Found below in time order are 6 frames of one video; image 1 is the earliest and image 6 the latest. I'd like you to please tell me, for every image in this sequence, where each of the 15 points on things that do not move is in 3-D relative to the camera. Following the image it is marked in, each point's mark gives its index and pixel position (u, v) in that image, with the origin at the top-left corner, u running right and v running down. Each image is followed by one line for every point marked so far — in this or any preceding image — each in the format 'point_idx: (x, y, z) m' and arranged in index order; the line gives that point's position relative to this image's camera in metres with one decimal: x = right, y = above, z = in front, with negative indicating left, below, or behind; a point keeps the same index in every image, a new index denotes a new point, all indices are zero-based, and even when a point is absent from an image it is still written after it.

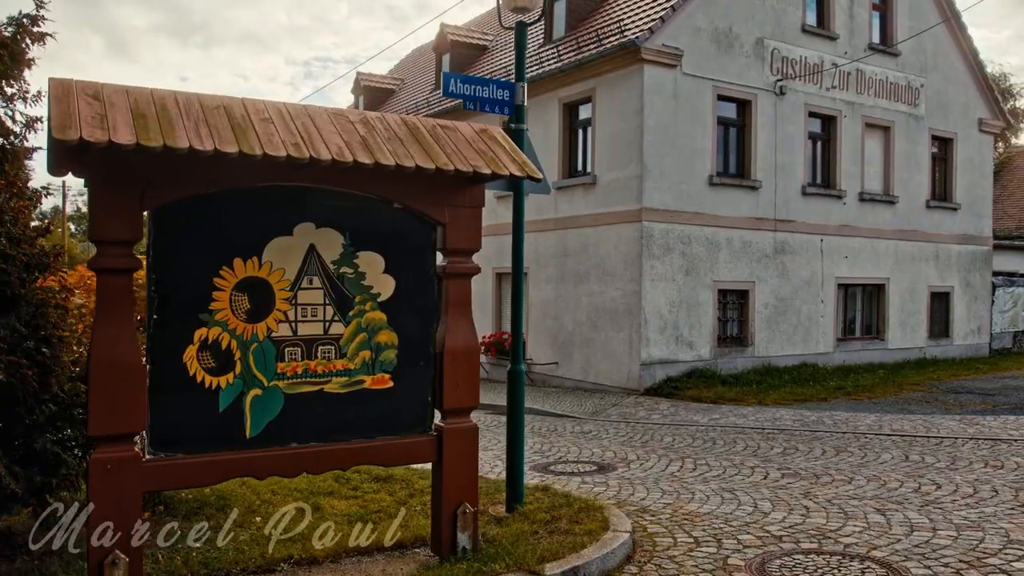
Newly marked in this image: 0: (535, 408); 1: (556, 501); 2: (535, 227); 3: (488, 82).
0: (+0.4, -1.8, +13.5) m
1: (+0.3, -1.5, +6.1) m
2: (+0.4, +1.2, +16.9) m
3: (-0.2, +1.4, +5.8) m
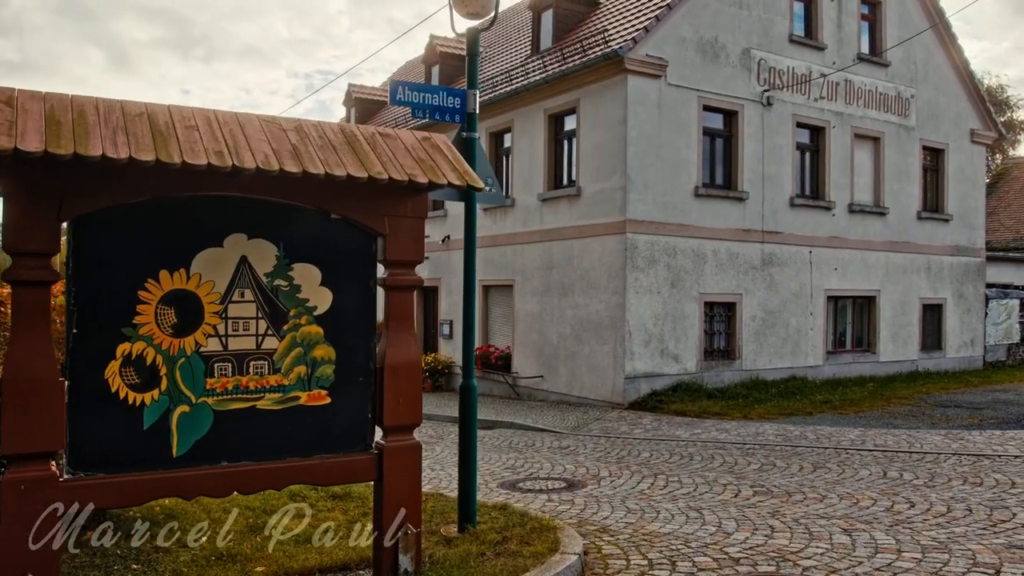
0: (+0.1, -2.0, +13.3) m
1: (0.0, -1.6, +5.9) m
2: (+0.2, +0.9, +16.7) m
3: (-0.5, +1.3, +5.6) m
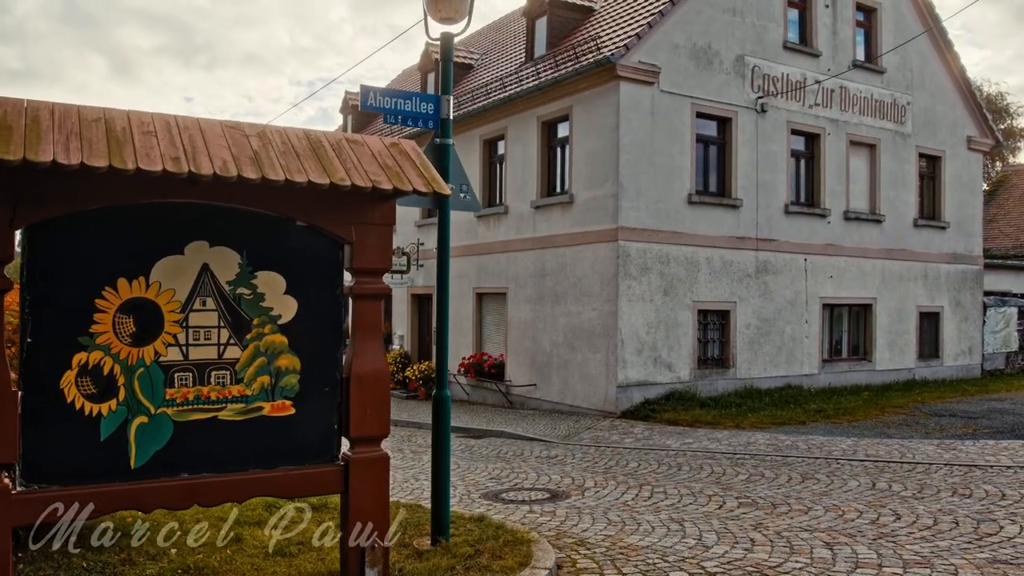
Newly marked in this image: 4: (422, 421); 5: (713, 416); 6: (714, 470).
0: (-0.1, -2.1, +13.2) m
1: (-0.2, -1.6, +5.8) m
2: (0.0, +0.8, +16.7) m
3: (-0.6, +1.2, +5.5) m
4: (-1.5, -2.2, +14.7) m
5: (+3.1, -1.9, +13.3) m
6: (+2.2, -1.9, +9.3) m
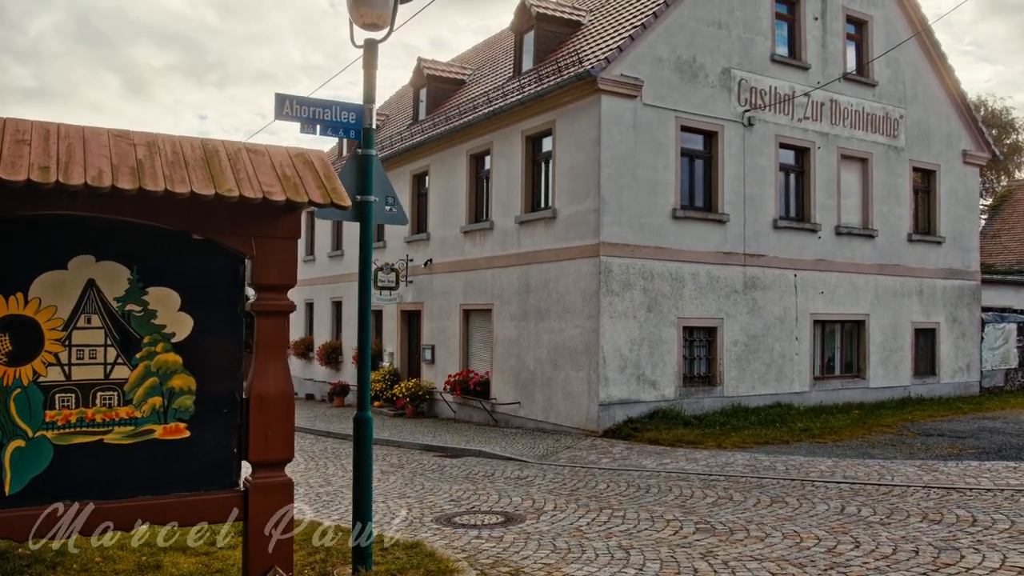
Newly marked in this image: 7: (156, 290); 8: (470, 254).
0: (-0.4, -2.4, +12.9) m
1: (-0.6, -1.7, +5.5) m
2: (-0.2, +0.5, +16.4) m
3: (-1.1, +1.1, +5.3) m
4: (-1.8, -2.5, +14.4) m
5: (+2.7, -2.2, +13.0) m
6: (+1.8, -2.1, +9.0) m
7: (-1.8, 0.0, +4.4) m
8: (-0.8, +0.7, +17.4) m
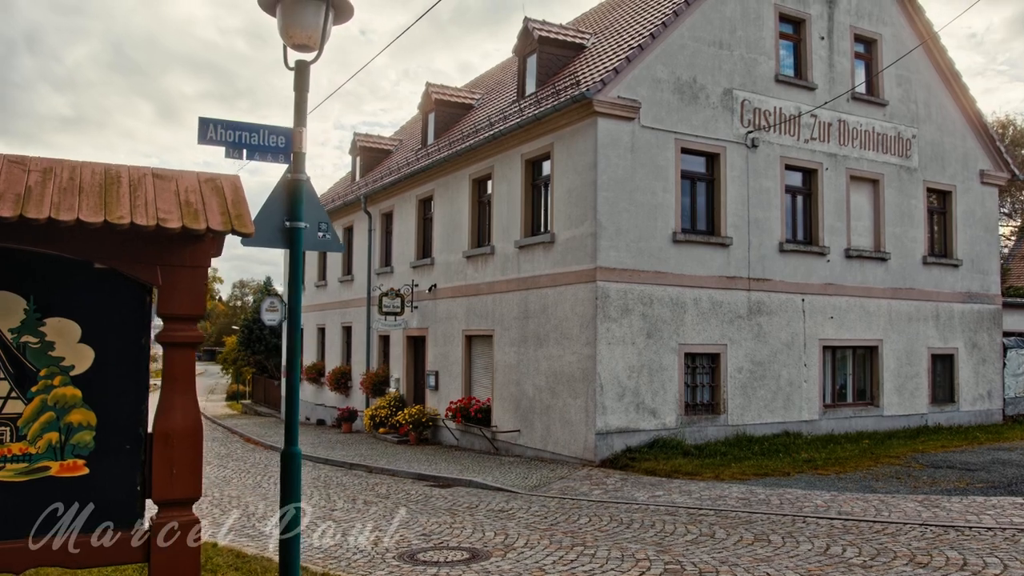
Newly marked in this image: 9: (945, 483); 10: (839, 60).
0: (-0.5, -2.8, +12.6) m
1: (-1.0, -1.9, +5.3) m
2: (-0.2, 0.0, +16.2) m
3: (-1.5, +1.0, +5.2) m
4: (-1.9, -2.9, +14.1) m
5: (+2.6, -2.6, +12.6) m
6: (+1.5, -2.4, +8.6) m
7: (-2.2, -0.2, +4.2) m
8: (-0.8, +0.2, +17.2) m
9: (+5.3, -2.4, +10.8) m
10: (+6.2, +4.3, +16.5) m
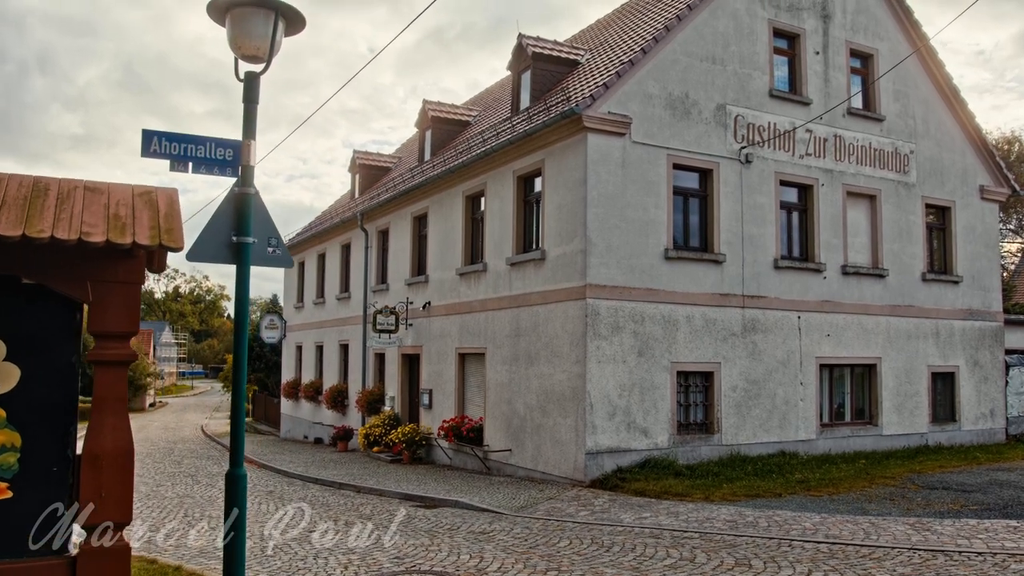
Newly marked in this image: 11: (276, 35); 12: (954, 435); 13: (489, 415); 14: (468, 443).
0: (-0.7, -3.0, +12.4) m
1: (-1.3, -2.0, +5.1) m
2: (-0.4, -0.3, +16.0) m
3: (-1.8, +0.9, +5.0) m
4: (-2.0, -3.2, +13.9) m
5: (+2.4, -2.8, +12.3) m
6: (+1.3, -2.5, +8.4) m
7: (-2.5, -0.2, +4.1) m
8: (-0.9, -0.2, +17.1) m
9: (+5.1, -2.6, +10.5) m
10: (+6.0, +4.0, +16.3) m
11: (-1.4, +1.5, +5.1) m
12: (+8.7, -2.9, +17.2) m
13: (-0.4, -2.3, +15.9) m
14: (-0.8, -2.9, +16.2) m
